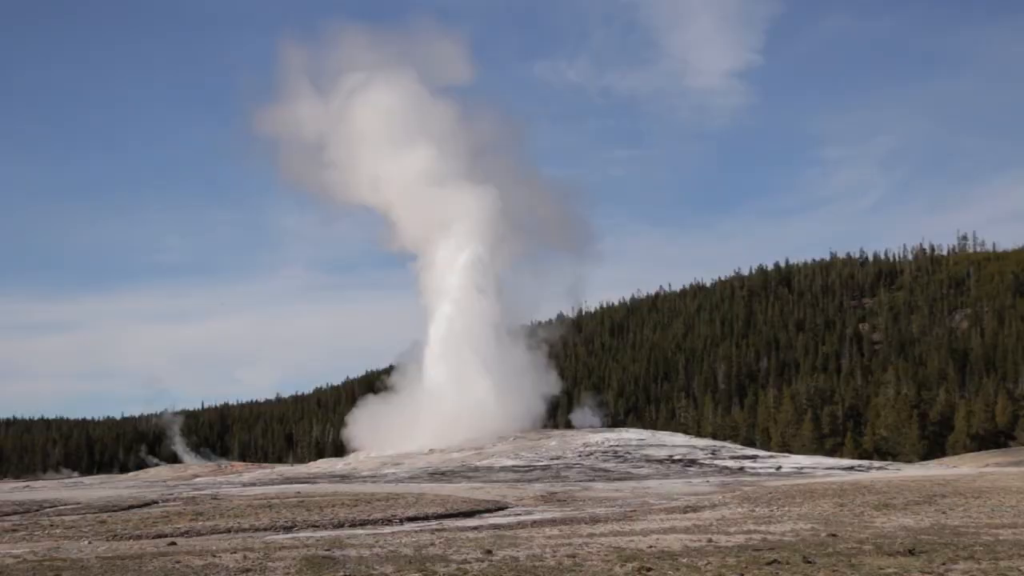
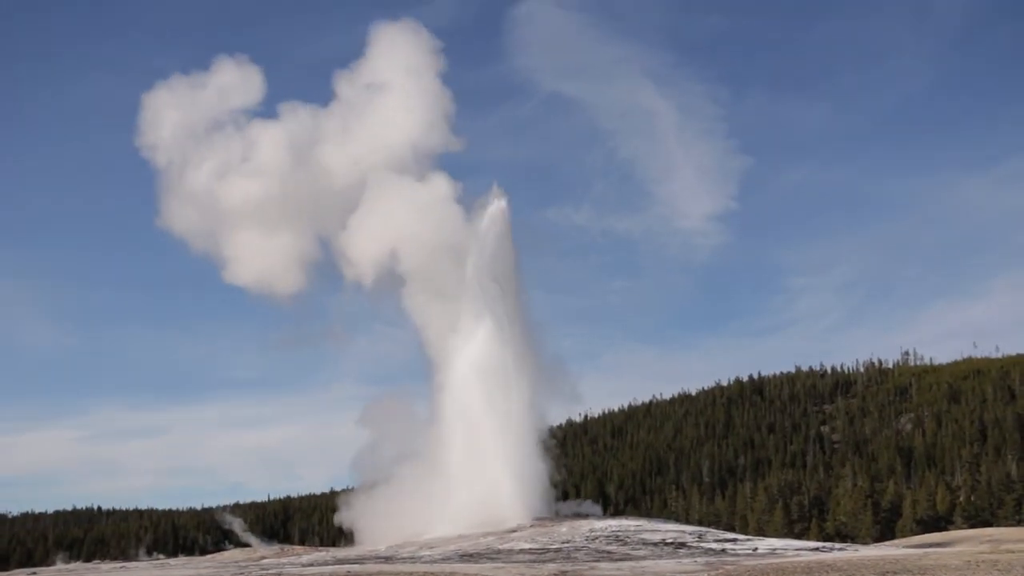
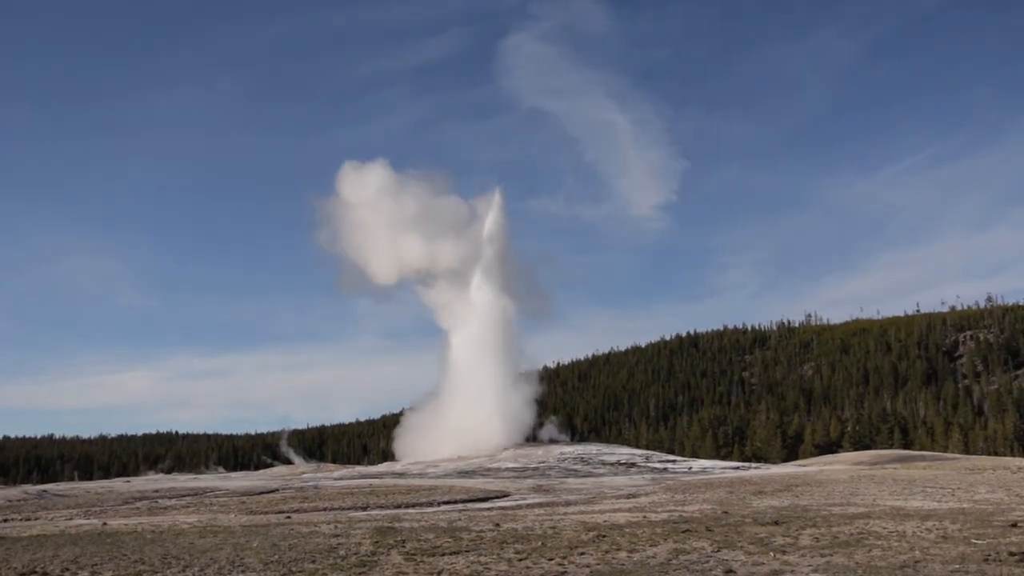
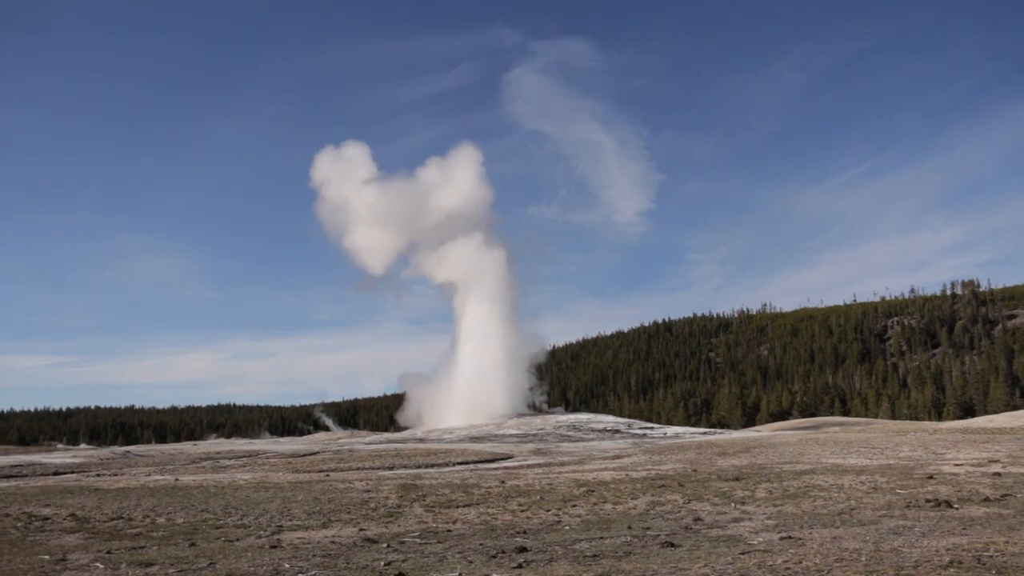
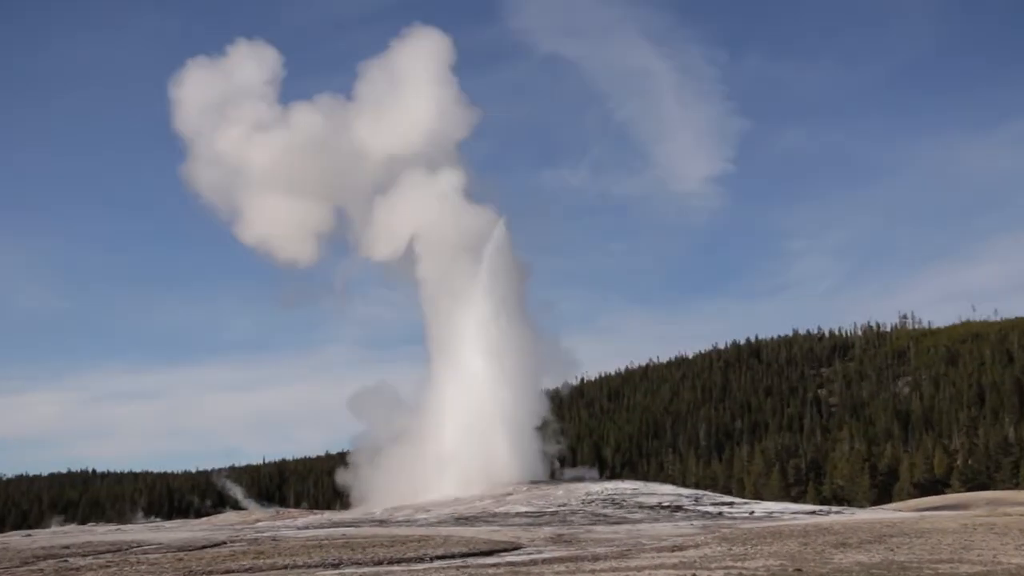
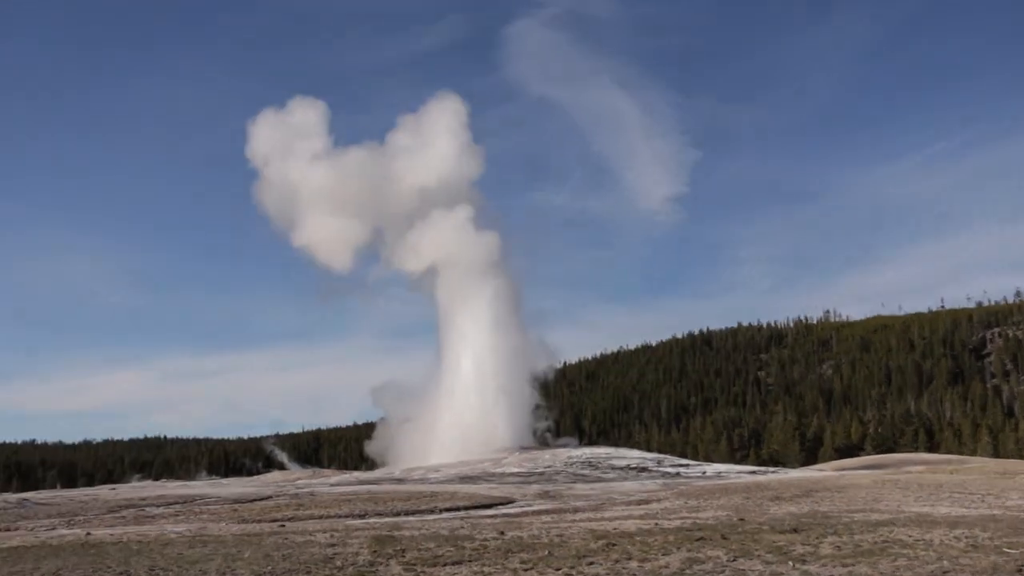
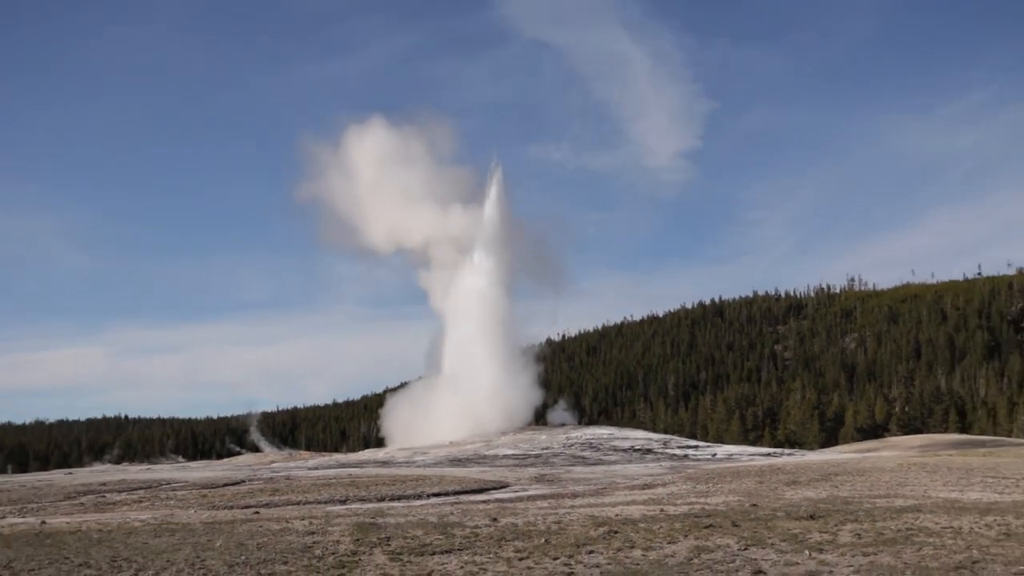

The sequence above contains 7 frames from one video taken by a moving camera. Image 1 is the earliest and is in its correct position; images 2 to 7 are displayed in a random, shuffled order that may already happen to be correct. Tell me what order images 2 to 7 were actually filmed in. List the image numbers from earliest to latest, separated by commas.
7, 3, 4, 6, 5, 2
